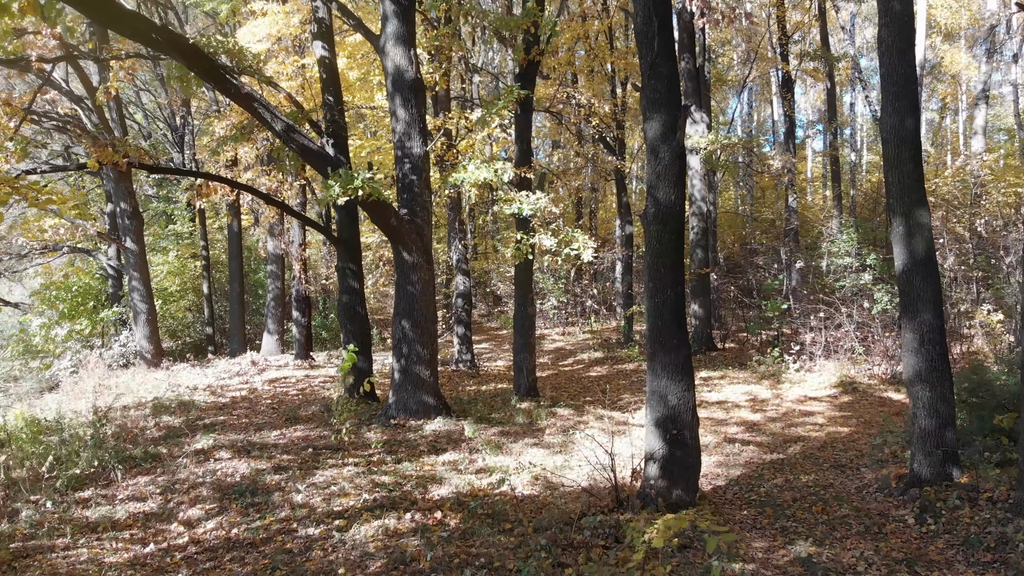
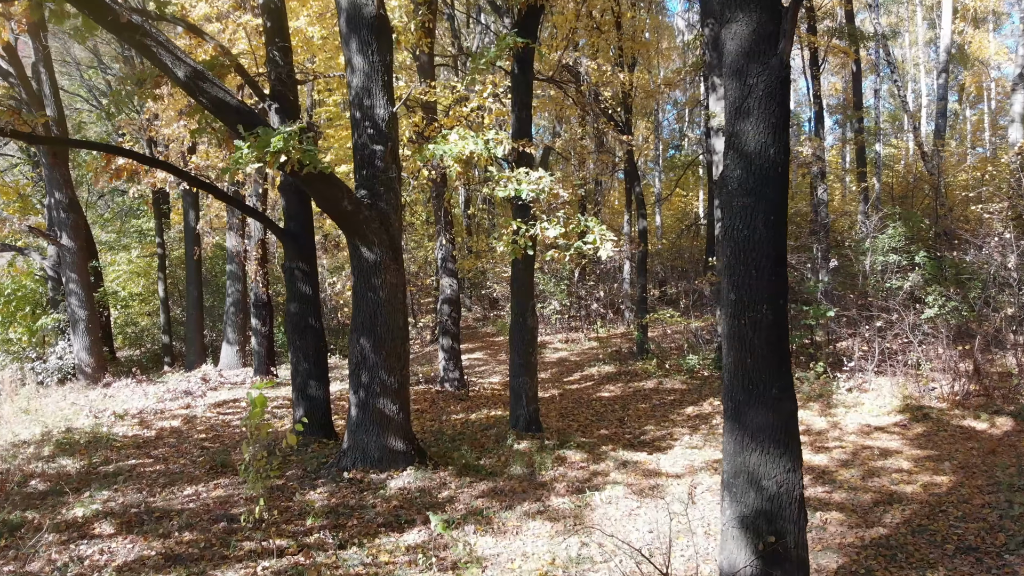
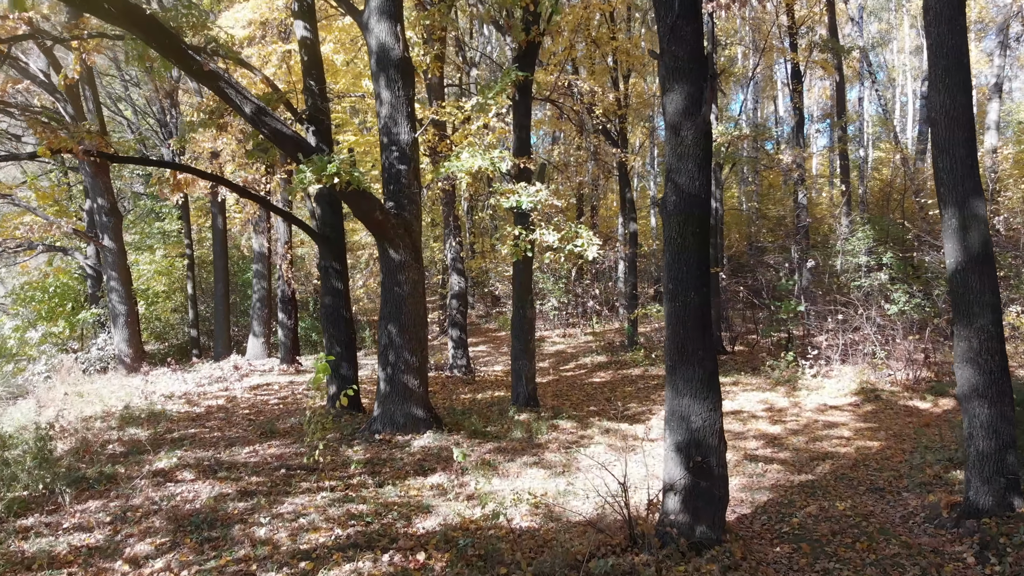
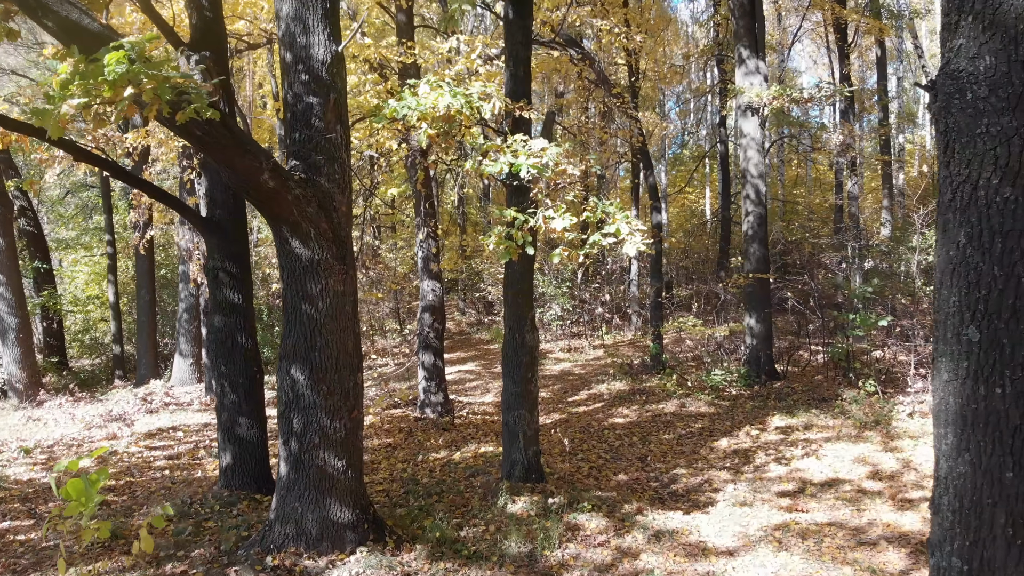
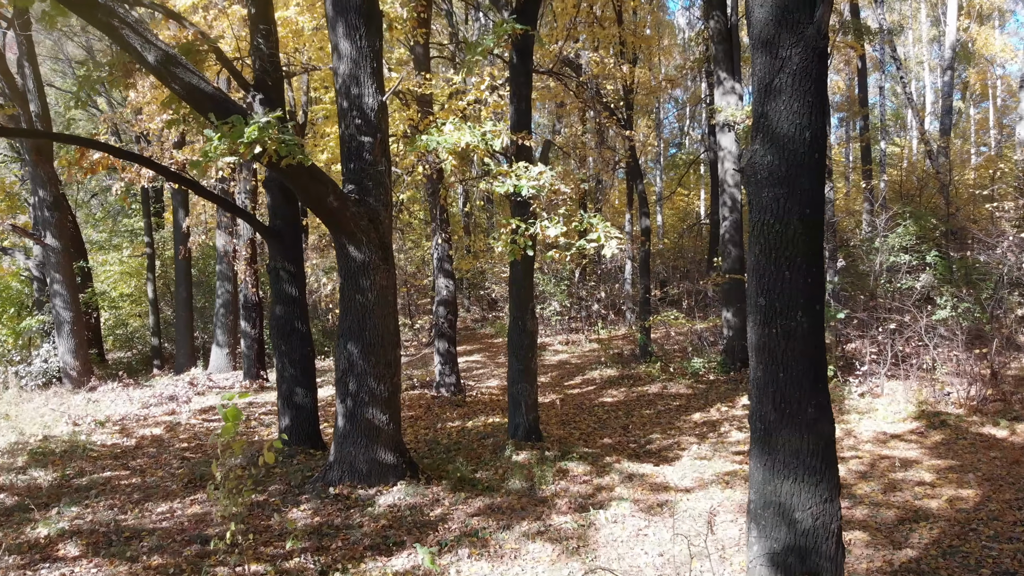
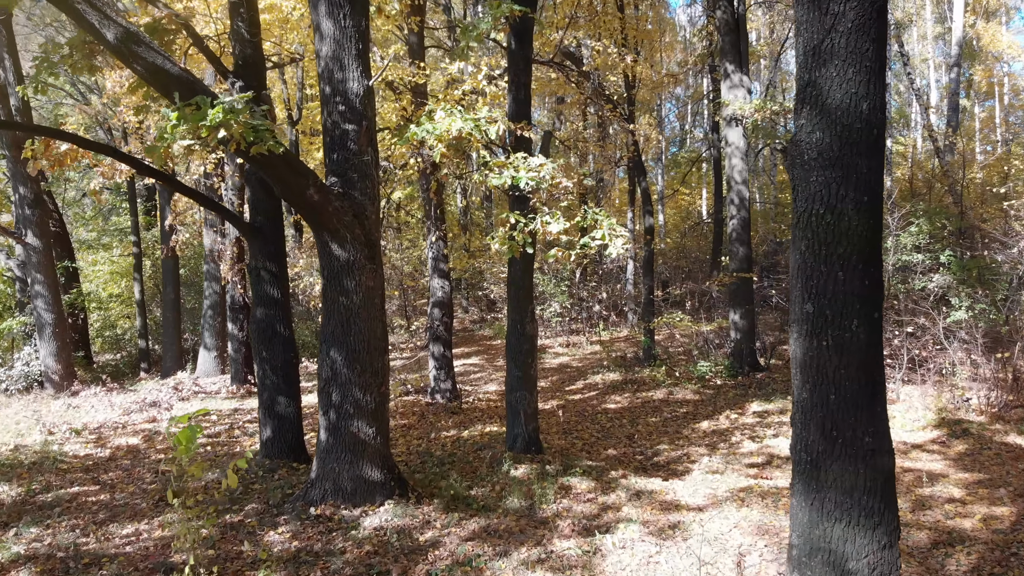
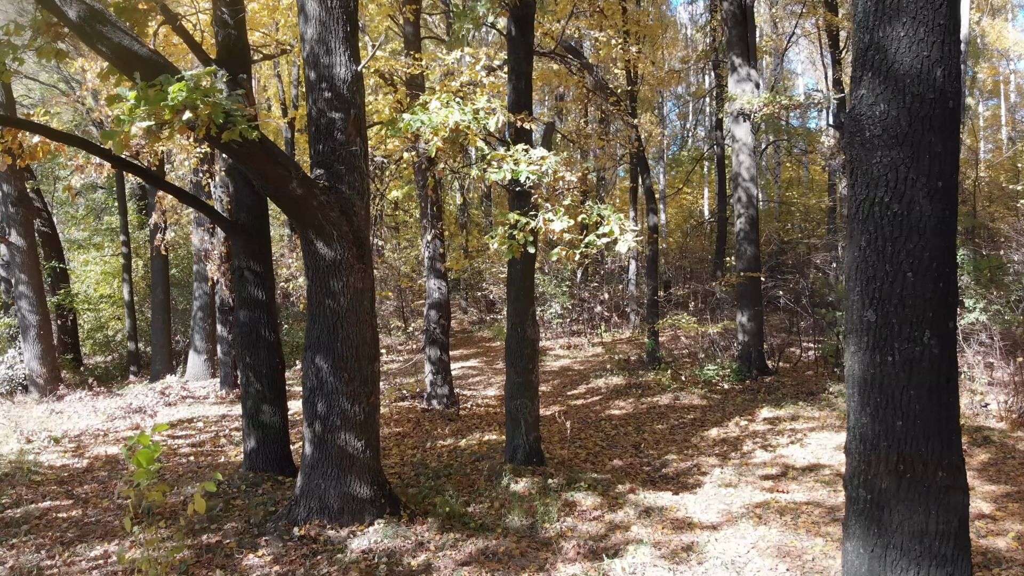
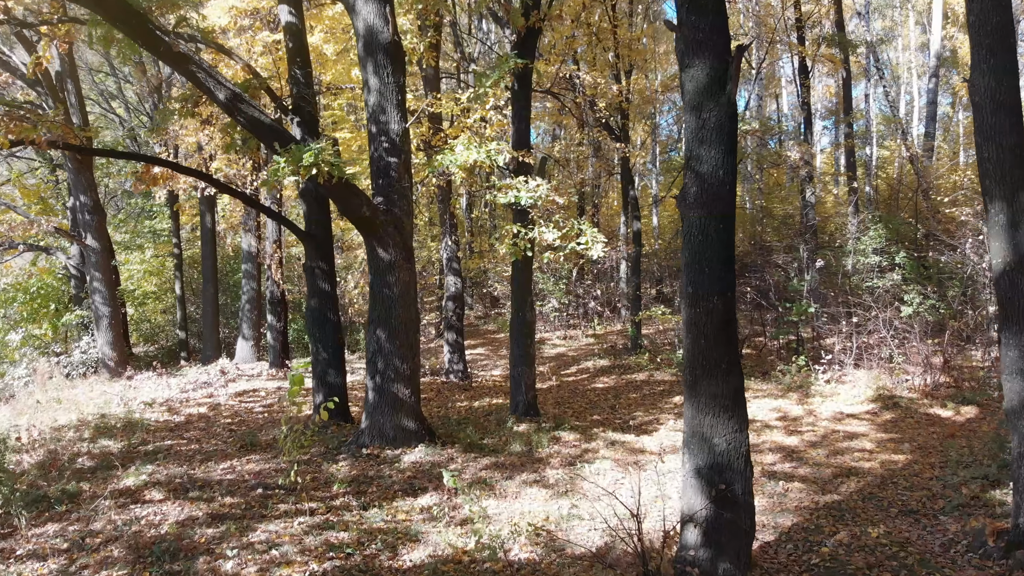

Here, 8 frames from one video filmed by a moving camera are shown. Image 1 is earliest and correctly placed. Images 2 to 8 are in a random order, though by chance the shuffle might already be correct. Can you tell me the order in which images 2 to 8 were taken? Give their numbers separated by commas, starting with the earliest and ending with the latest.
3, 8, 2, 5, 6, 7, 4
